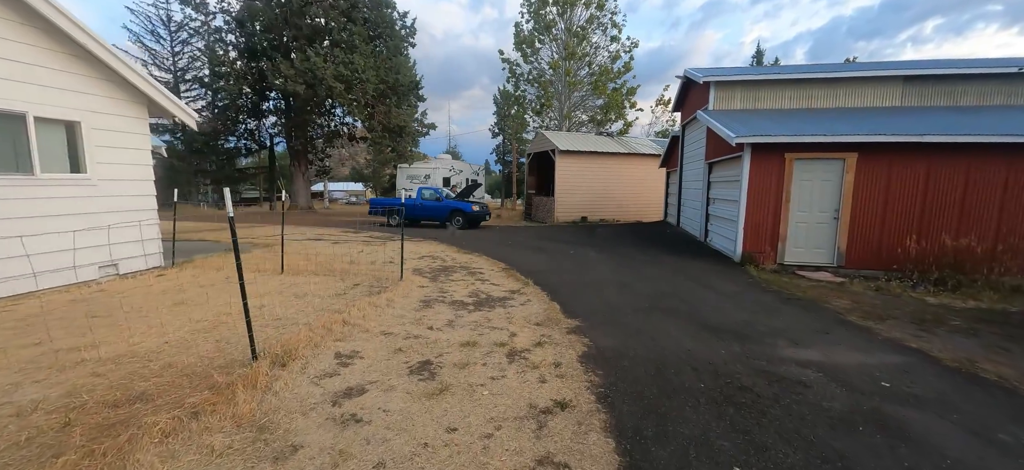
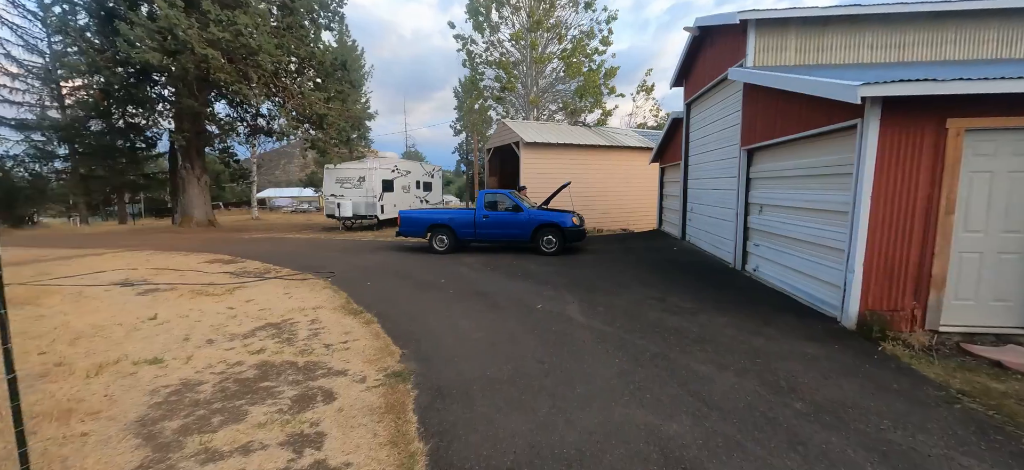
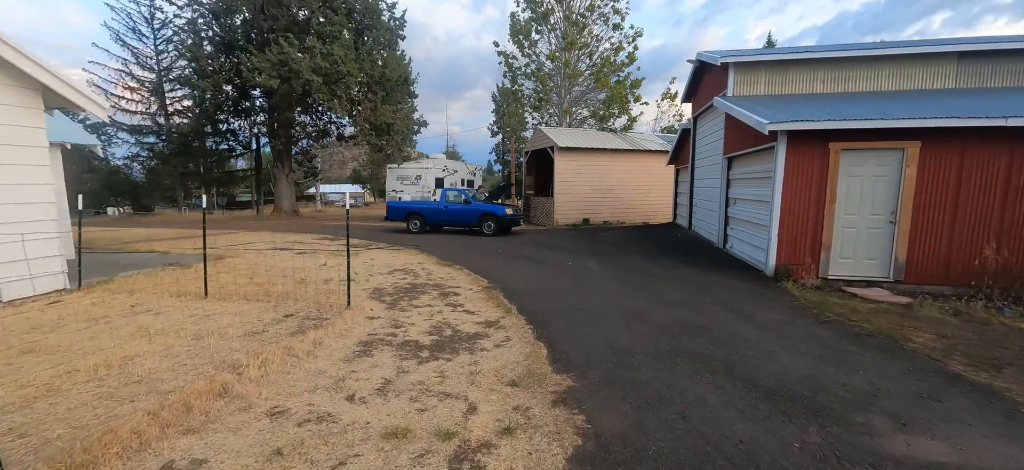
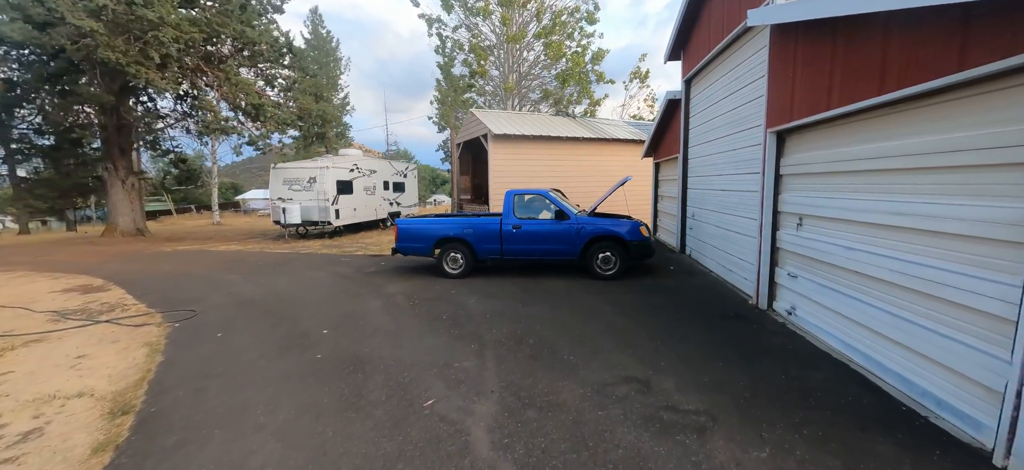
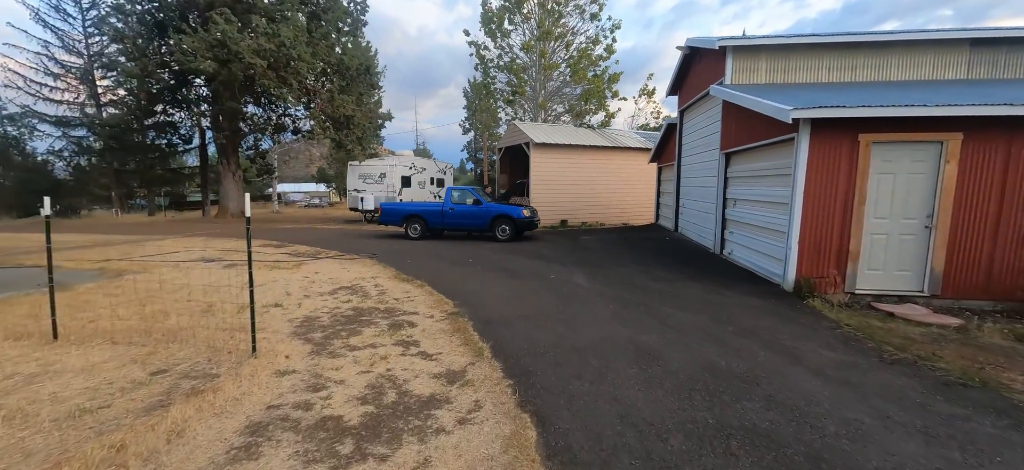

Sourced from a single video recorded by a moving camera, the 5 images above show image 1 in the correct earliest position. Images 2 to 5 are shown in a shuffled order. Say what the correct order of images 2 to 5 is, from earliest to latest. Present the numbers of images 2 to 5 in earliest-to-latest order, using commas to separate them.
3, 5, 2, 4
